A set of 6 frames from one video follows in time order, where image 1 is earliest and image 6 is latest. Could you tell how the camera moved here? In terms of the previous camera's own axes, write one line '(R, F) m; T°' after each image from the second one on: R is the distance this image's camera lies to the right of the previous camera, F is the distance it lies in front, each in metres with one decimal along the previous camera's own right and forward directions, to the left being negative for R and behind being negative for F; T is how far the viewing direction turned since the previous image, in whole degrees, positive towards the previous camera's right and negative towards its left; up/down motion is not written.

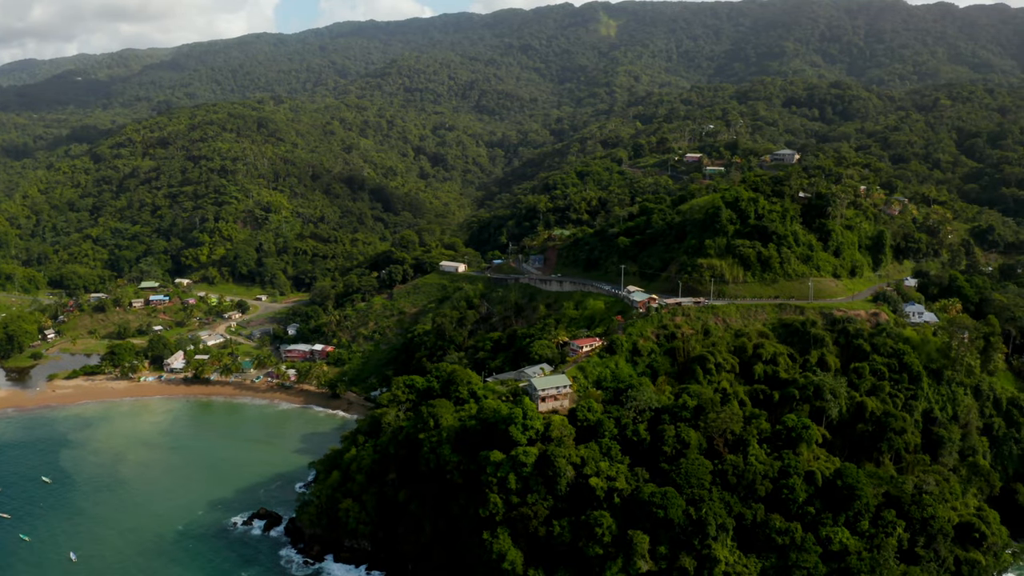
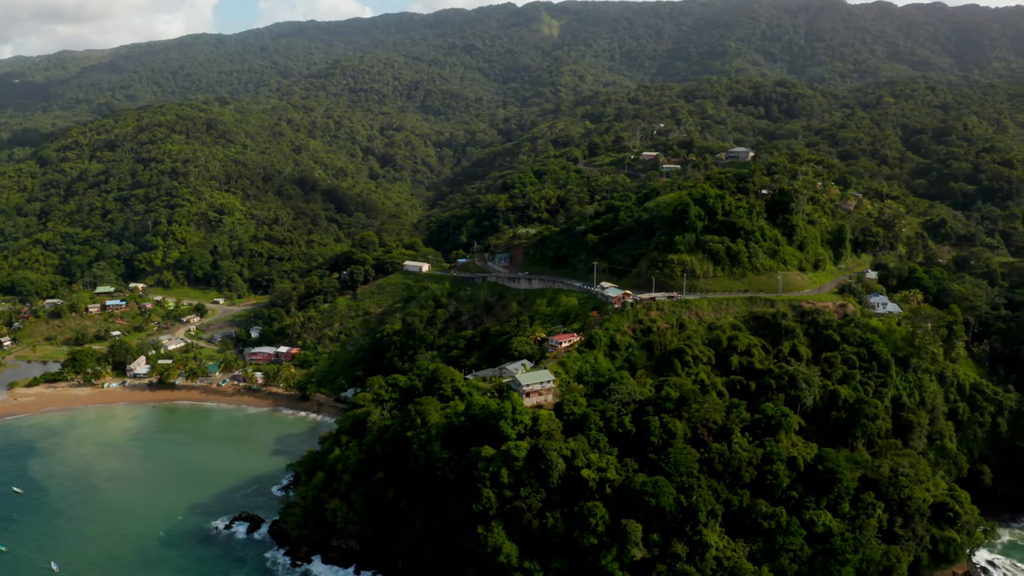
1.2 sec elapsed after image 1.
(-0.4, -0.1) m; +3°
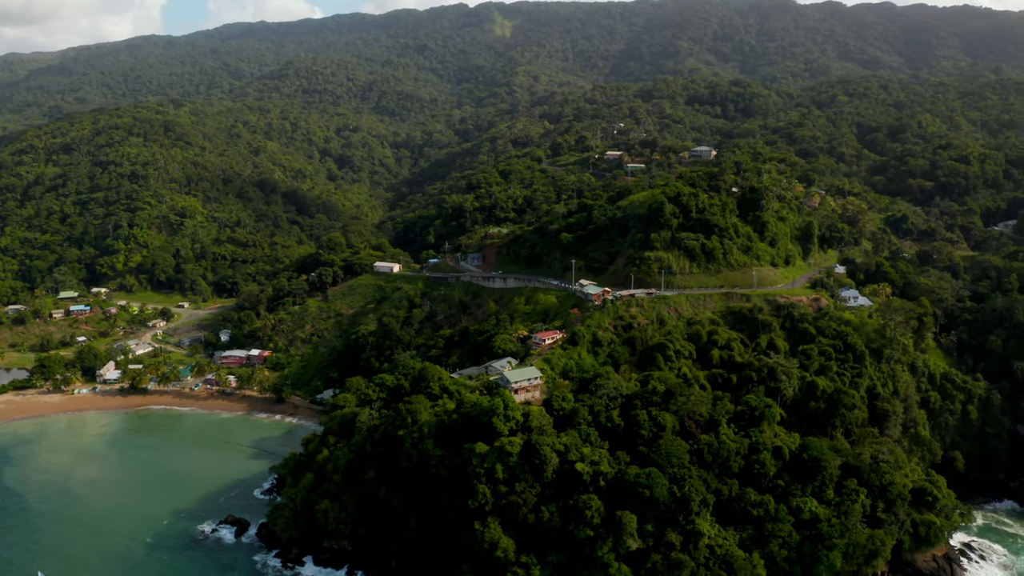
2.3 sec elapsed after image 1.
(-0.4, -0.1) m; +2°
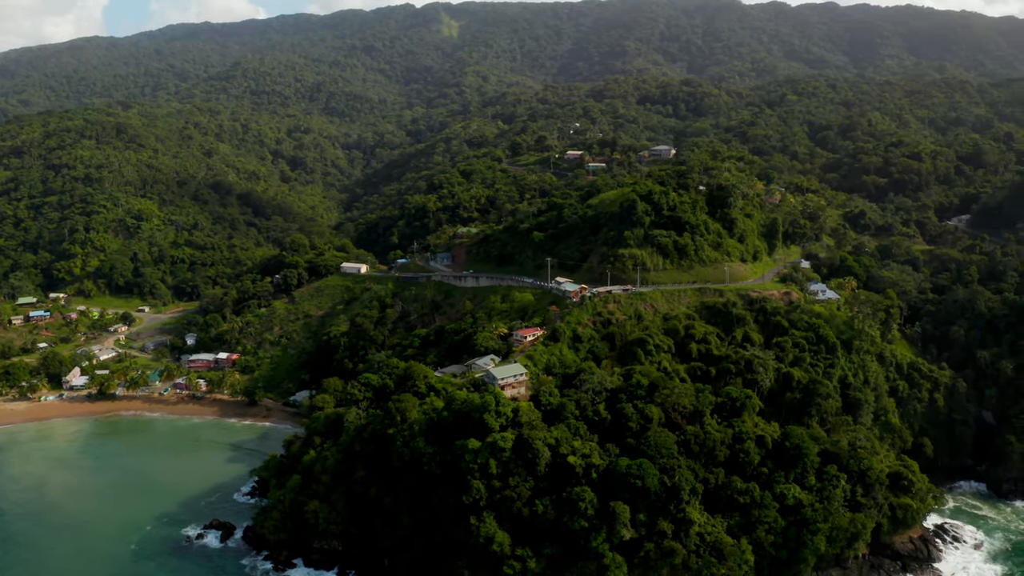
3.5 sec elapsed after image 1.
(-0.4, -0.2) m; +3°
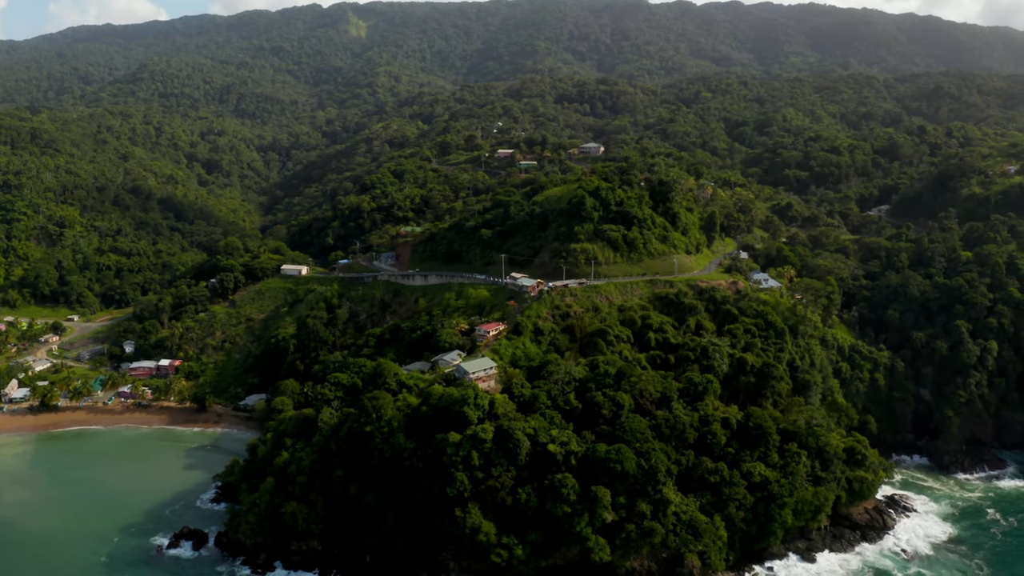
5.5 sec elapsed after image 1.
(+17.3, +2.0) m; +4°
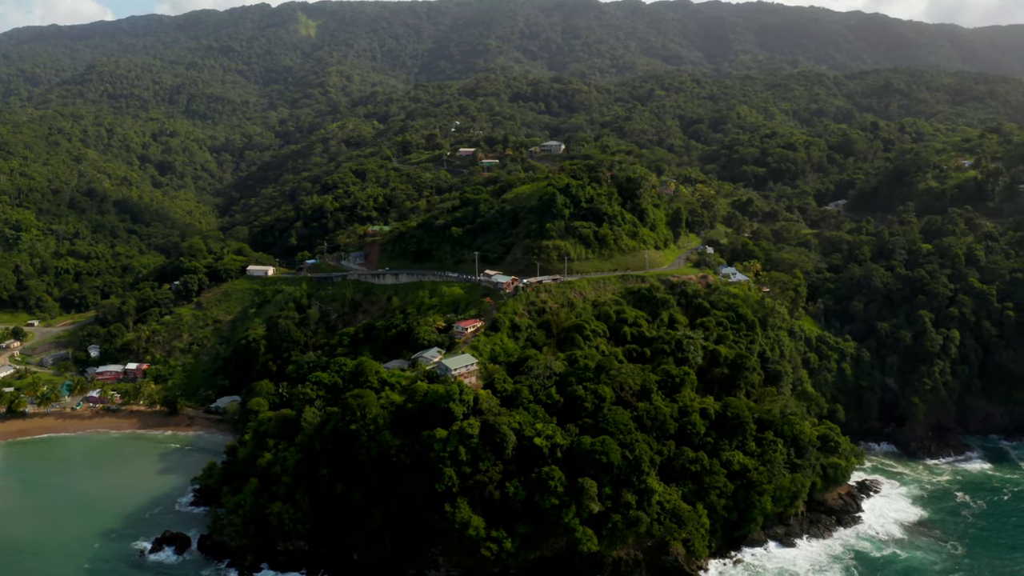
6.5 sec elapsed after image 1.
(+23.4, +1.5) m; +2°
